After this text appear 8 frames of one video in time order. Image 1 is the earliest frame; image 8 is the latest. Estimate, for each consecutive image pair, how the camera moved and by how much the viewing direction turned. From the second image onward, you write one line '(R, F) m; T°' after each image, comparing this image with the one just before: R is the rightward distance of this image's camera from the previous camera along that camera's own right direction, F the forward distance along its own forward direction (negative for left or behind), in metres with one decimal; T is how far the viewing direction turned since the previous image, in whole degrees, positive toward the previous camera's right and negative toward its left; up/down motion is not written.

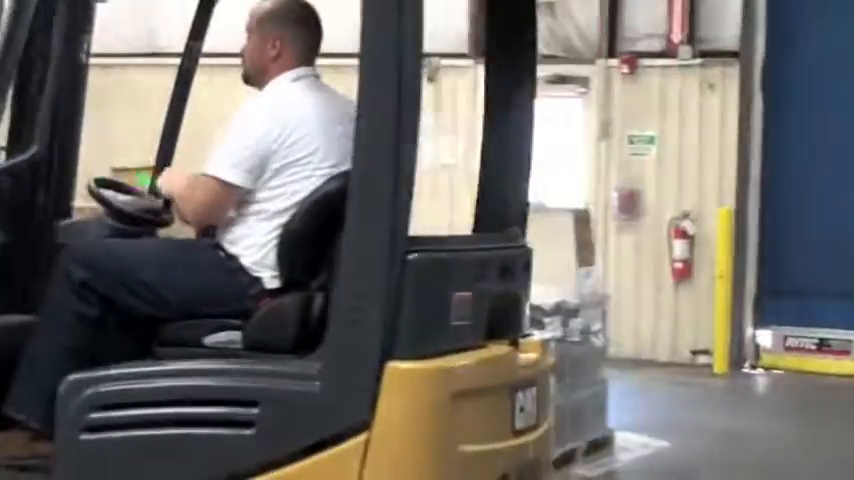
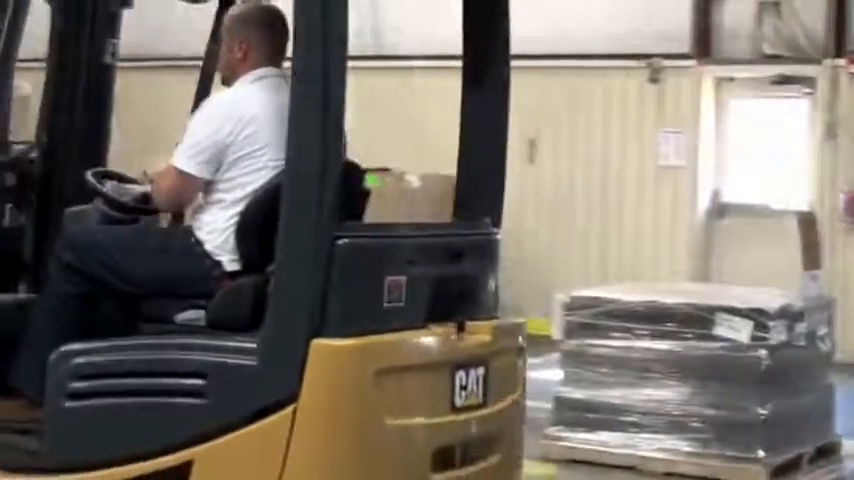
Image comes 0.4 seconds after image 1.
(+0.8, -0.2) m; -10°
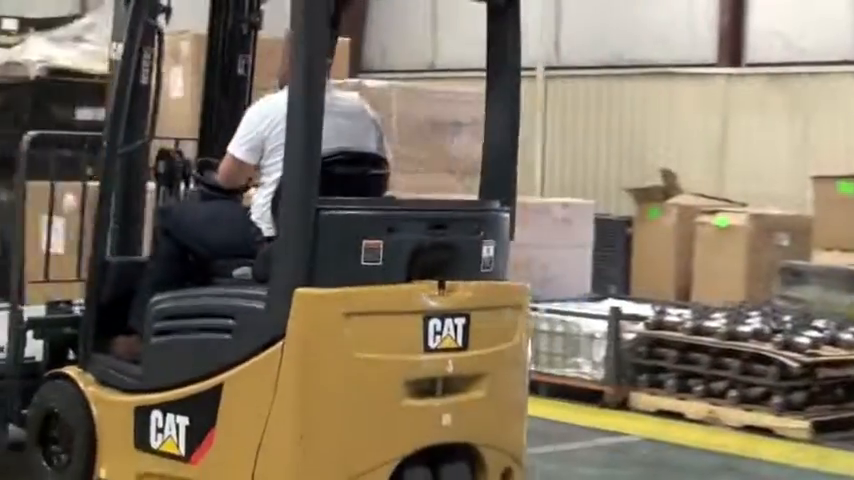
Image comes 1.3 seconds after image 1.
(+1.6, -0.5) m; -20°
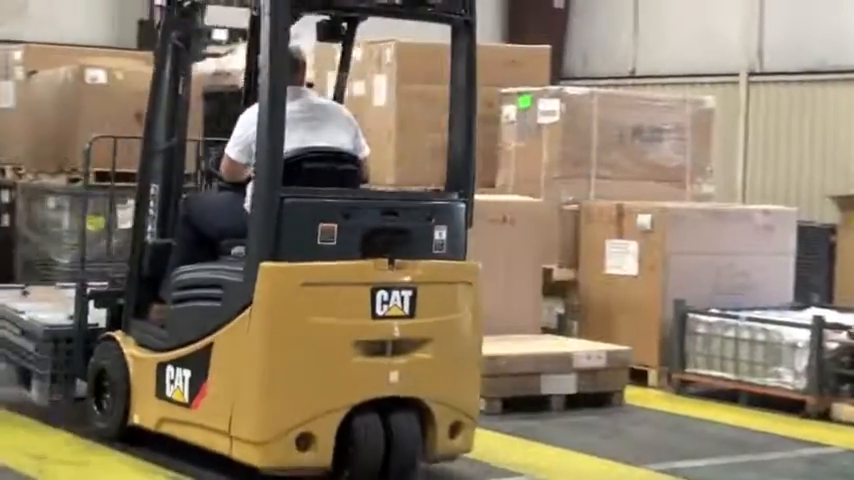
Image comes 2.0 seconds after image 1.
(+1.0, -0.8) m; -9°
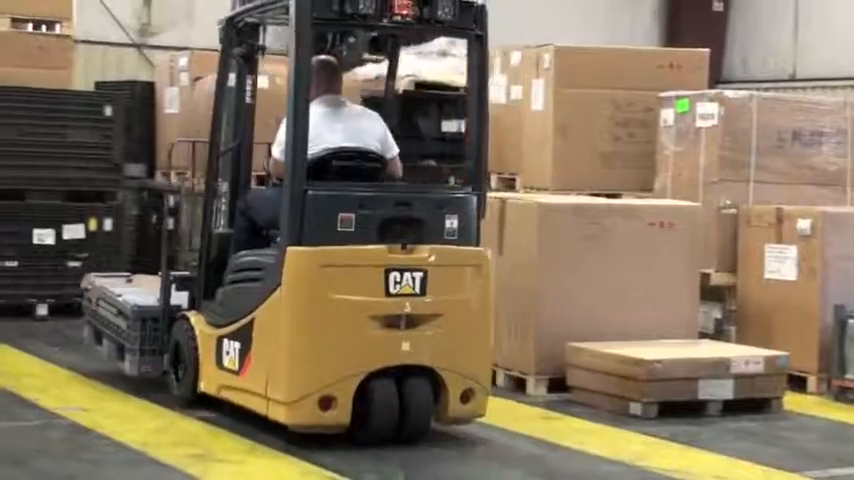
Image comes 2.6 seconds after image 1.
(+0.7, -0.7) m; -7°
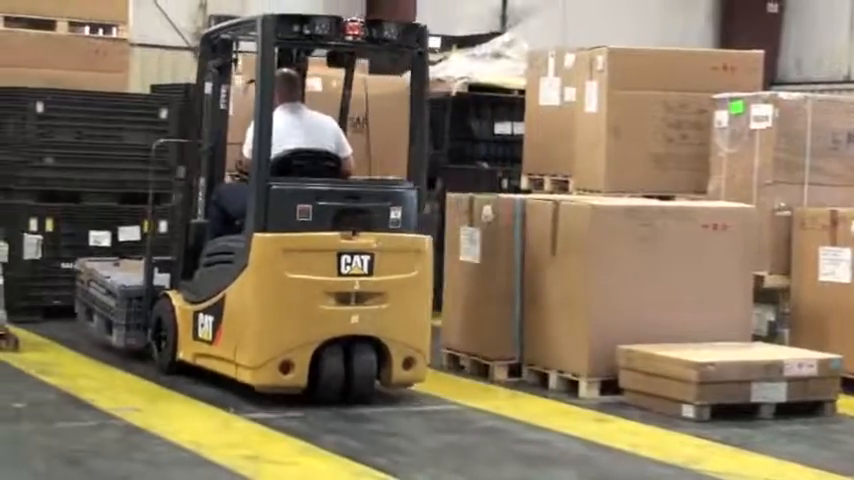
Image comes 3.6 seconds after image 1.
(+0.1, -0.3) m; -2°
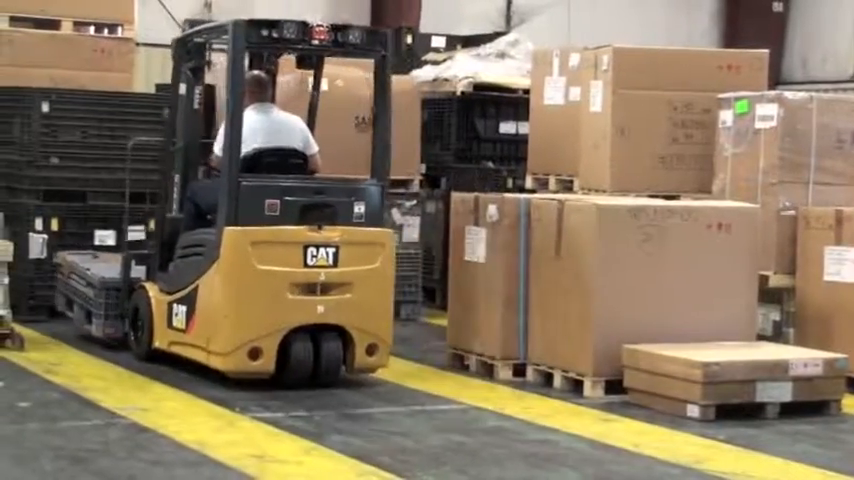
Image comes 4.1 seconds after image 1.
(0.0, 0.0) m; 0°
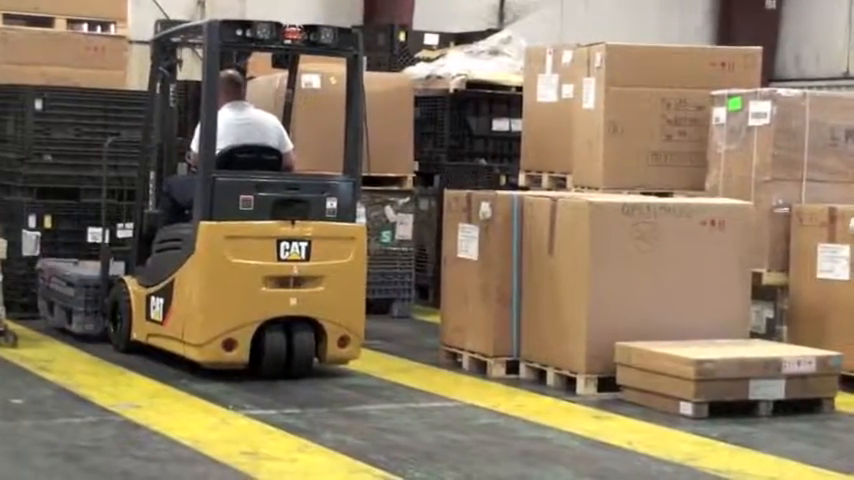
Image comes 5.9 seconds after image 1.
(0.0, 0.0) m; 0°
